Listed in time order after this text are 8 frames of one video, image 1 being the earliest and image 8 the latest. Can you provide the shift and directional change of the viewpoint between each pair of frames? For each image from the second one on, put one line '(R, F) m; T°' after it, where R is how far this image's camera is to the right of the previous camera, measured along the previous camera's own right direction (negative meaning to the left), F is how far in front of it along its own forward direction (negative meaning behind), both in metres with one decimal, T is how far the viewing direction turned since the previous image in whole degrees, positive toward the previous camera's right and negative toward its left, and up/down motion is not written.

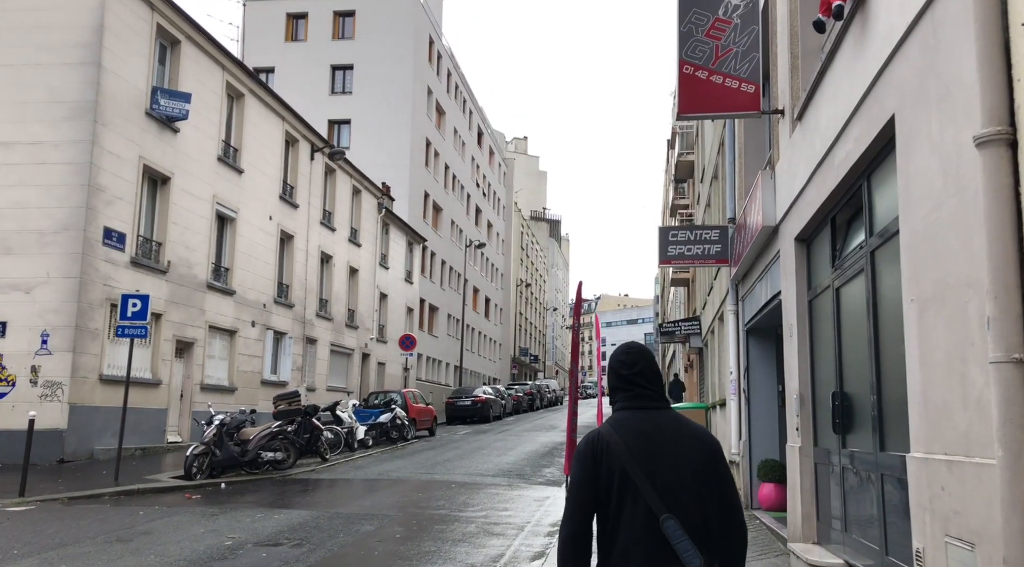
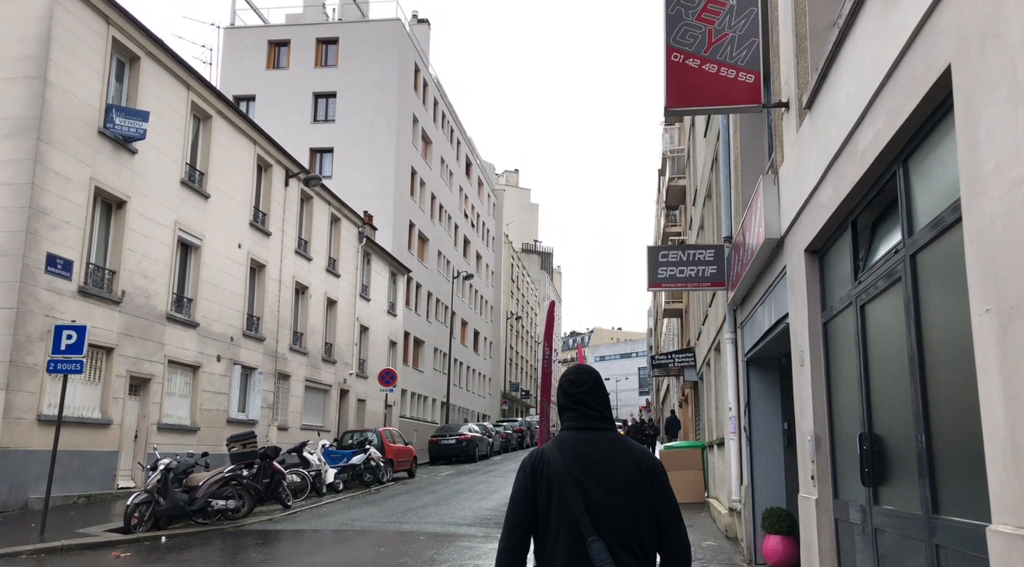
(+0.3, +1.3) m; 0°
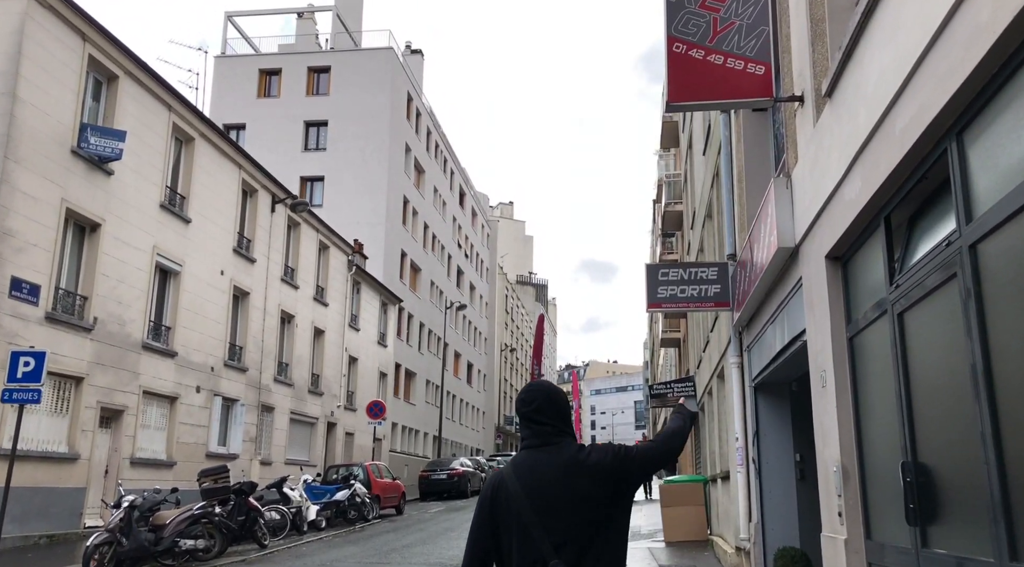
(+0.1, +0.8) m; 0°
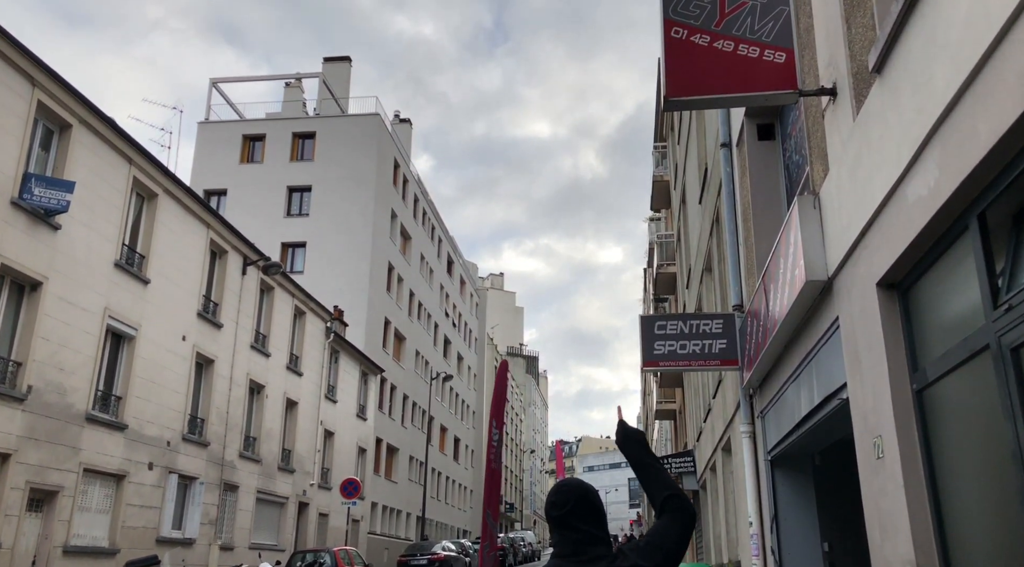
(+0.2, +1.5) m; 0°
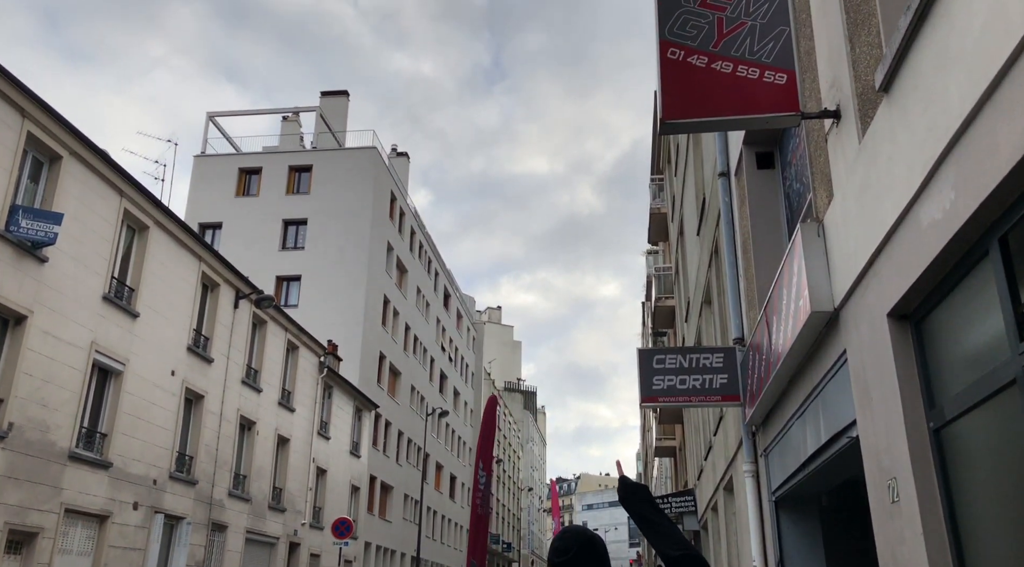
(+0.1, +0.3) m; 0°
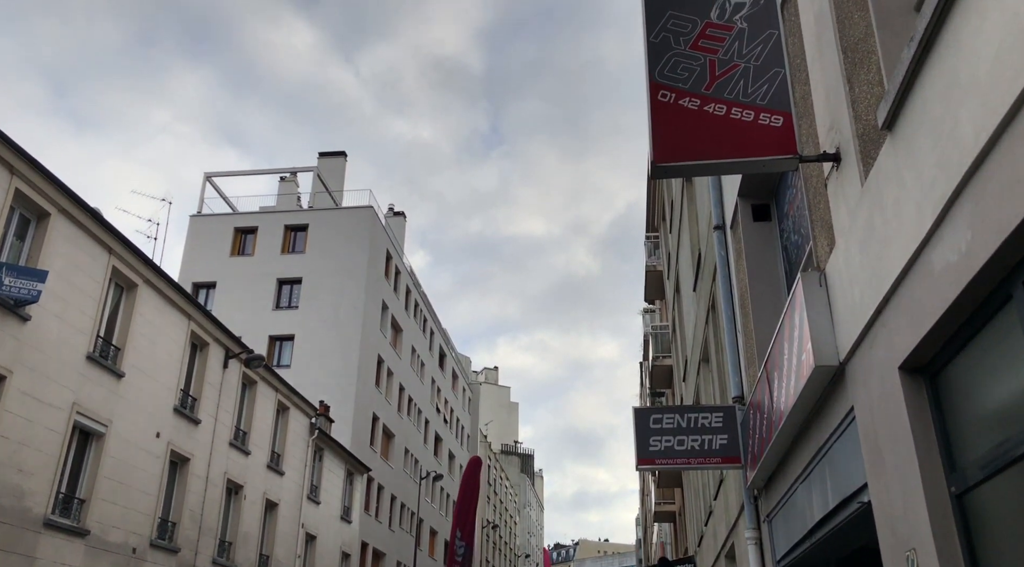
(+0.1, +0.3) m; 0°
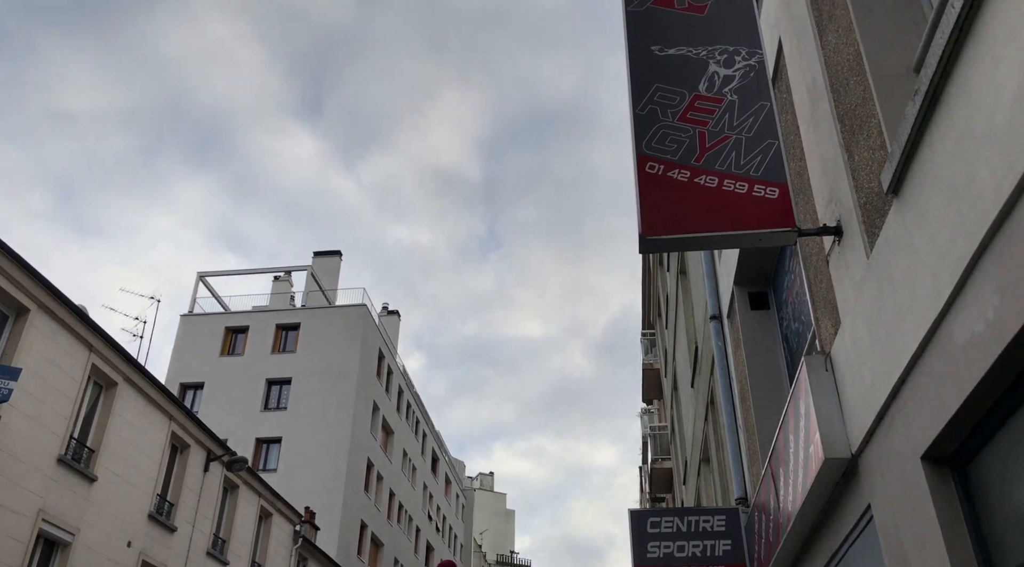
(+0.1, +0.4) m; 0°
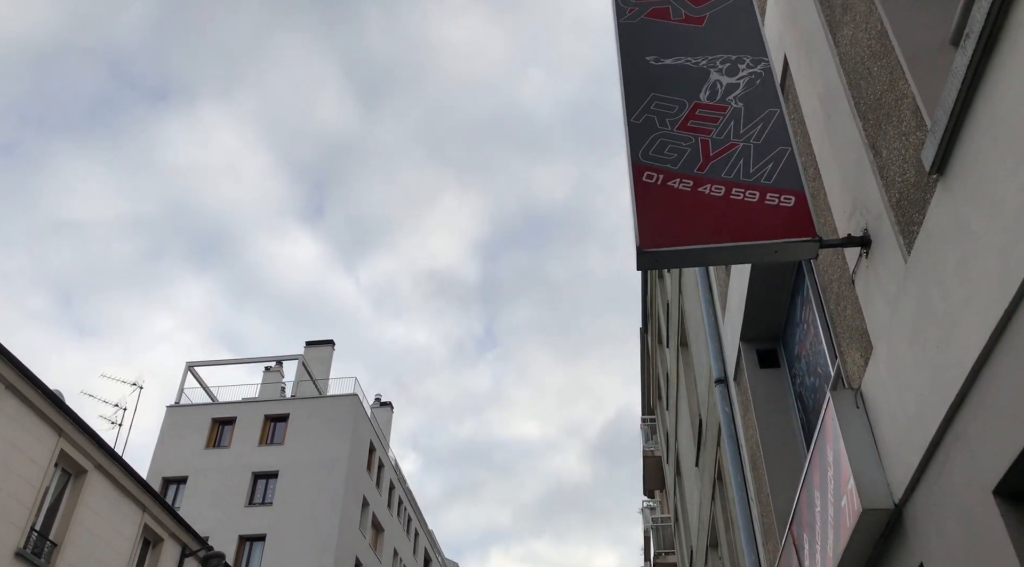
(+0.1, +0.7) m; 0°
